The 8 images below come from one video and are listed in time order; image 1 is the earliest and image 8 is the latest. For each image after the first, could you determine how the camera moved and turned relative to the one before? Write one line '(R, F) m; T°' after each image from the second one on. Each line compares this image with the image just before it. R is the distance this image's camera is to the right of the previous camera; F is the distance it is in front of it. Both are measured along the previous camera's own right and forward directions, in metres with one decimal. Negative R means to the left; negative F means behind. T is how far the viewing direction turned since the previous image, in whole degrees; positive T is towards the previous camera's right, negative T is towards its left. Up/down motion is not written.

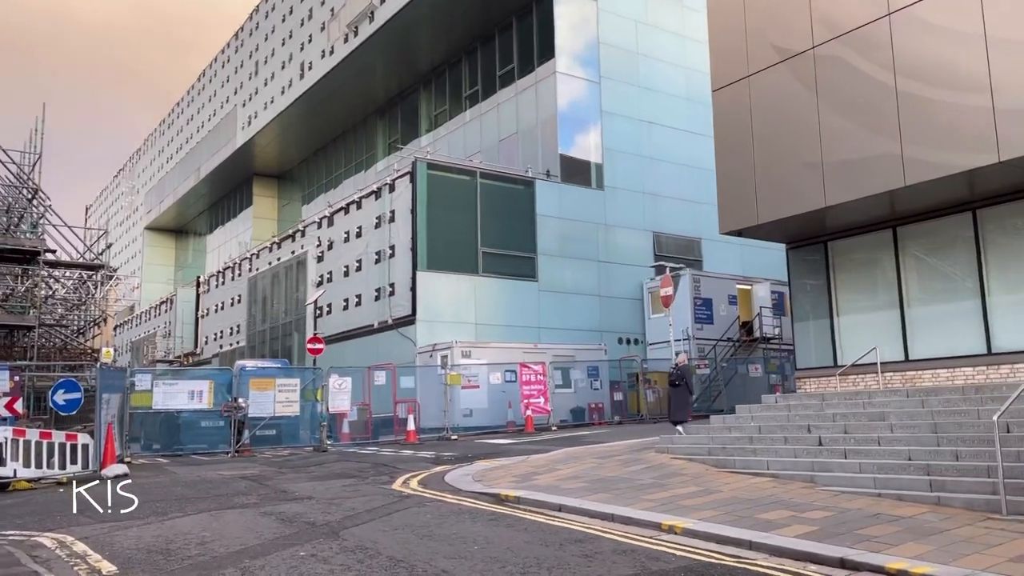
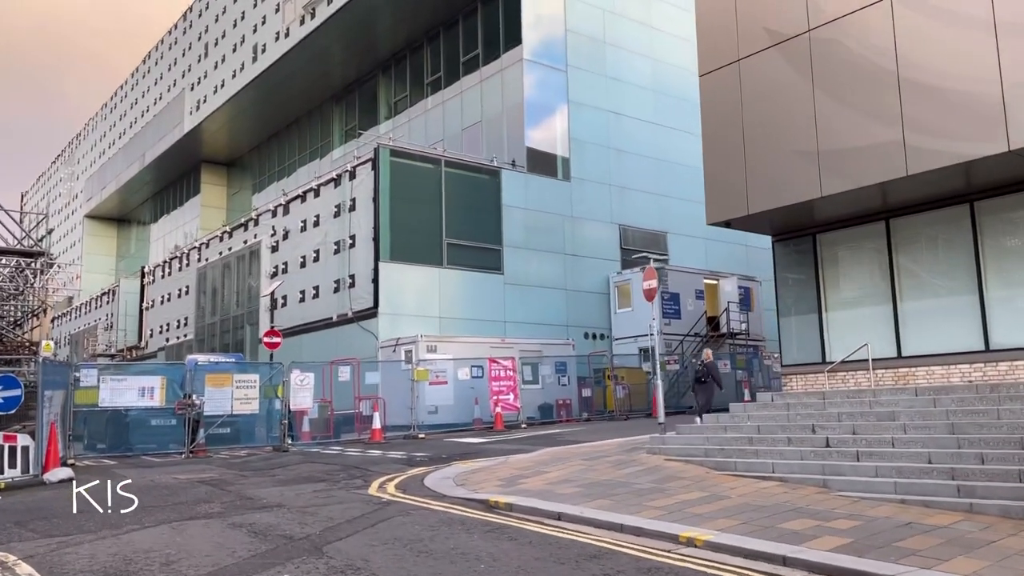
(-0.5, +0.8) m; +4°
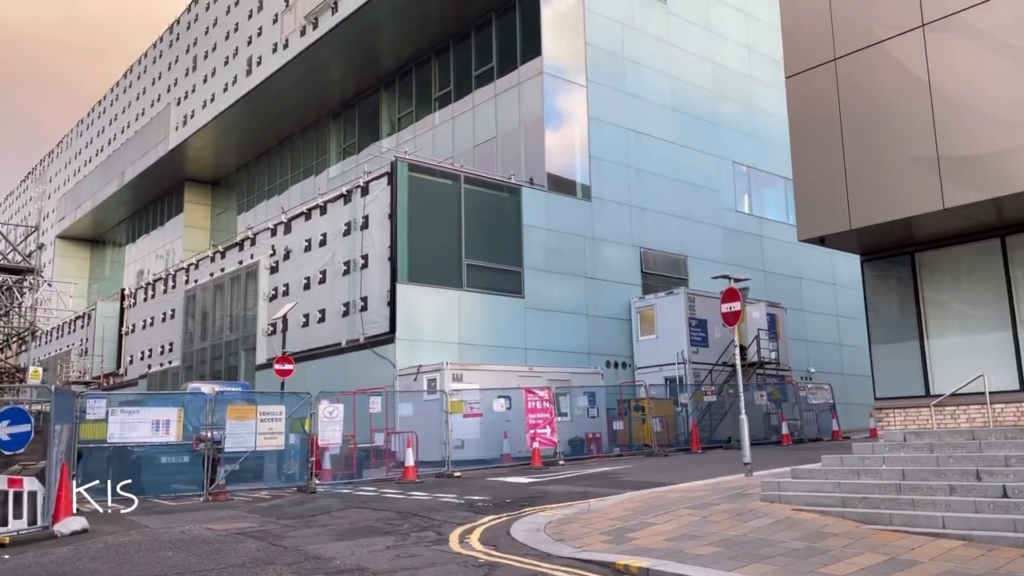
(-1.6, +1.6) m; +2°
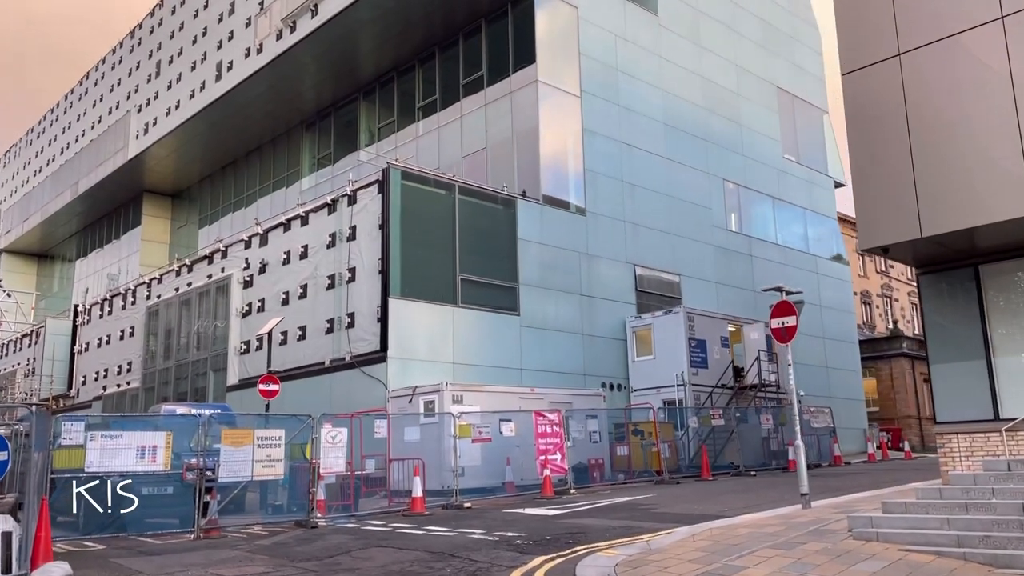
(-1.2, +1.4) m; +3°
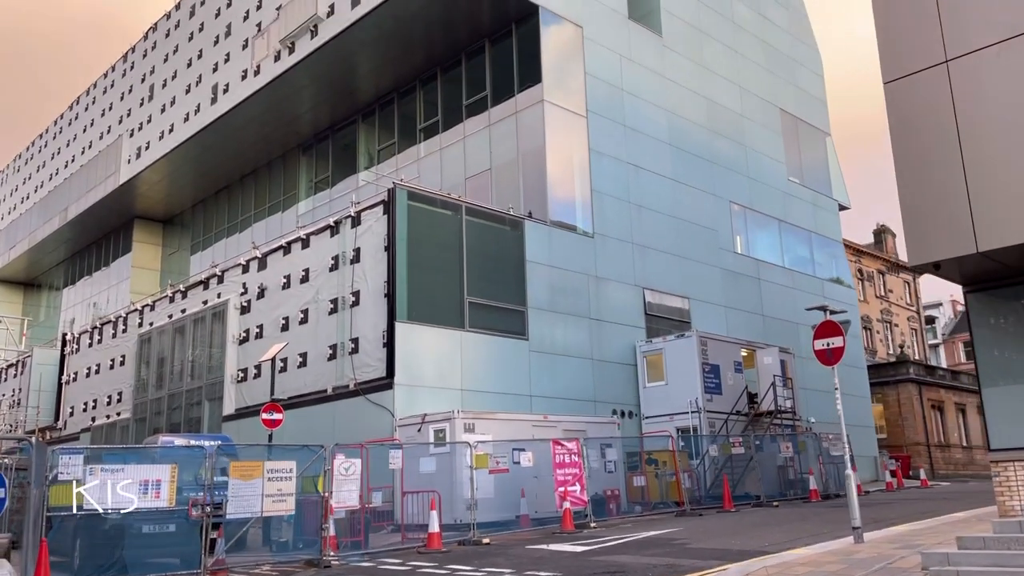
(-0.6, +0.8) m; +1°
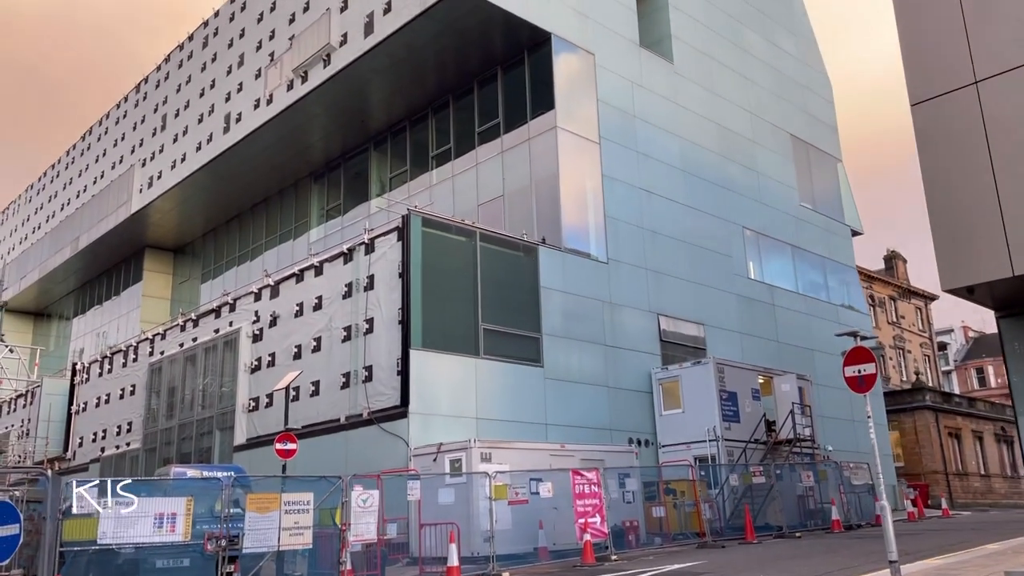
(-0.2, +0.2) m; 0°
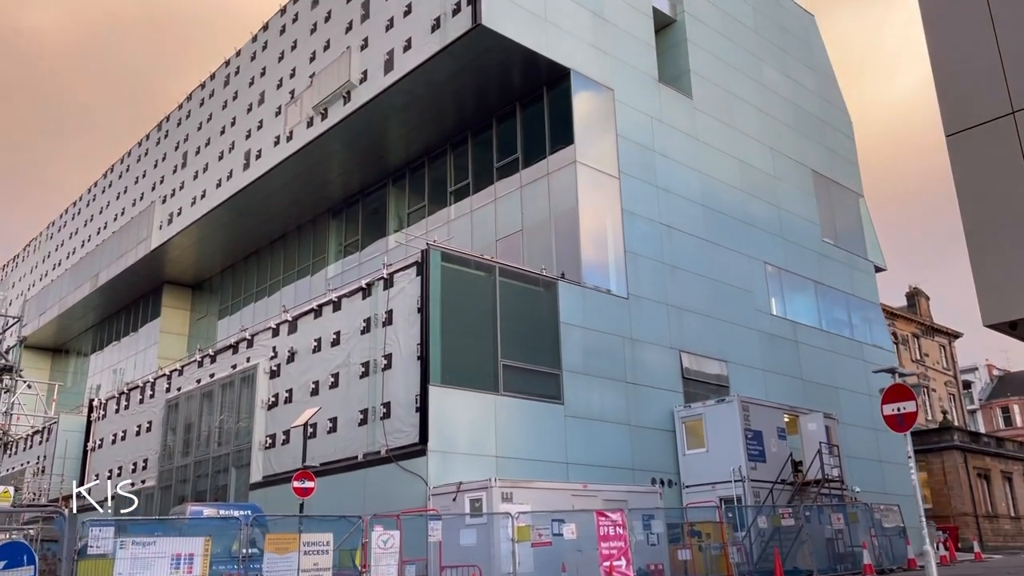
(-0.2, +0.3) m; -1°
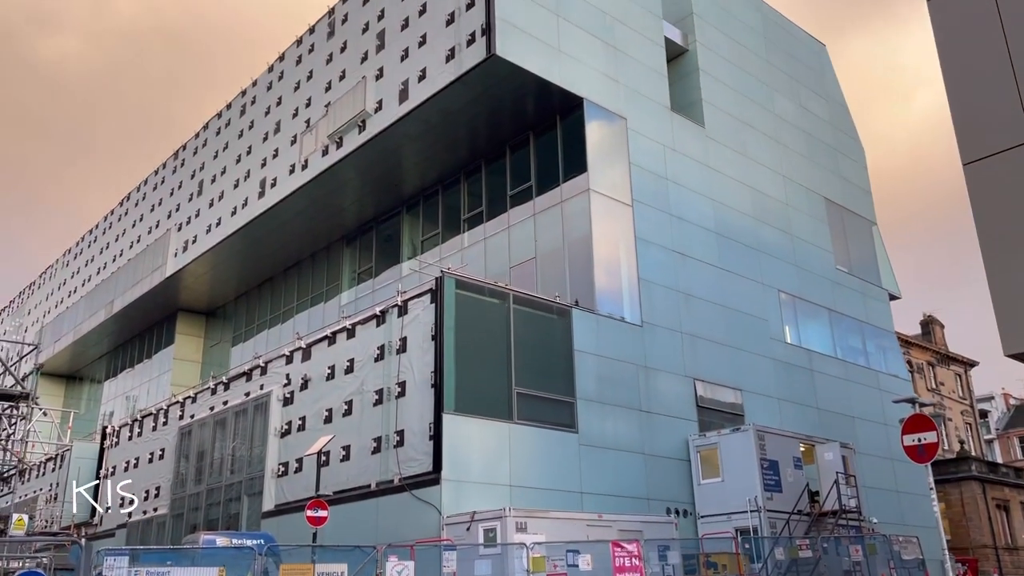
(-0.1, 0.0) m; -1°
